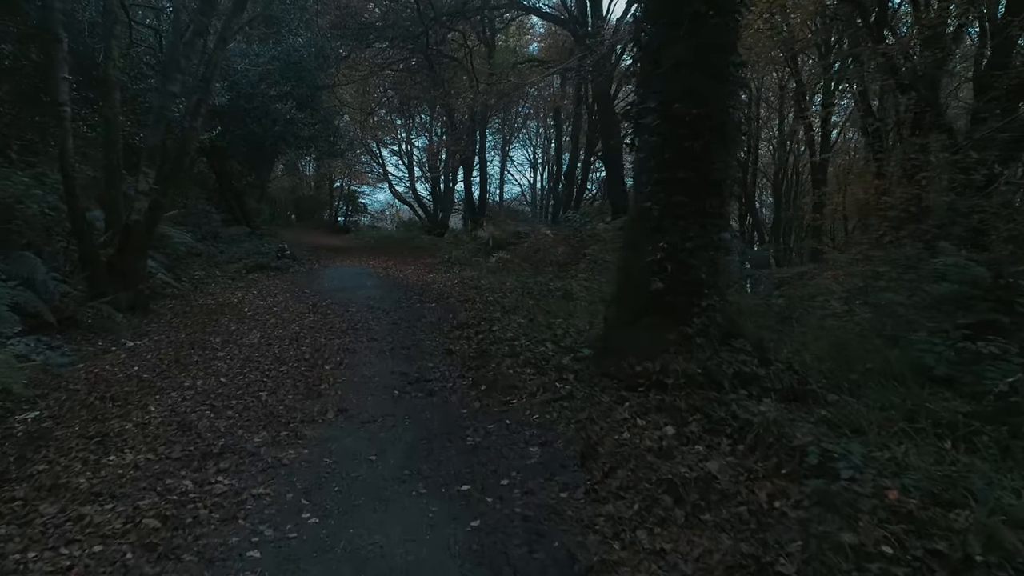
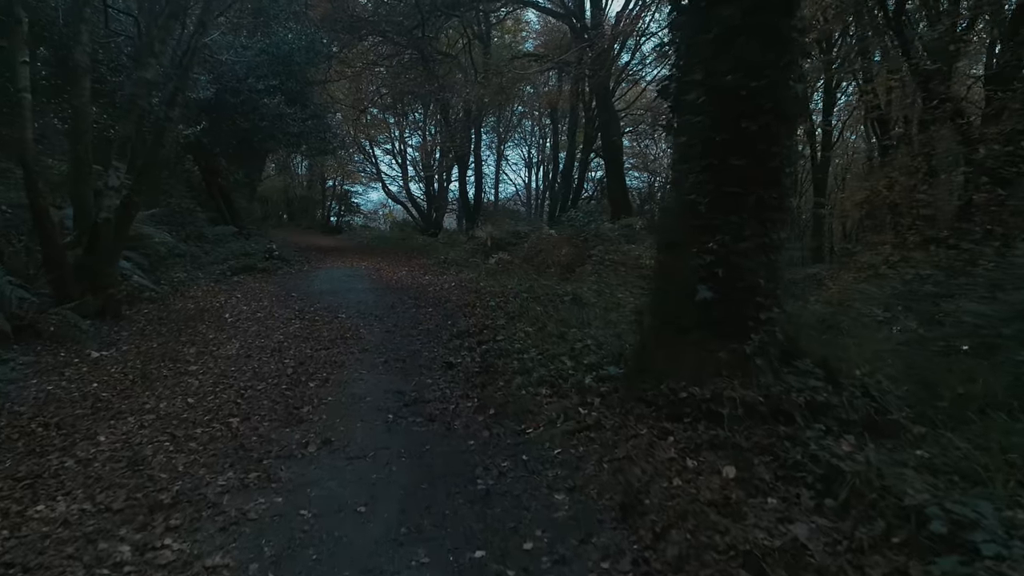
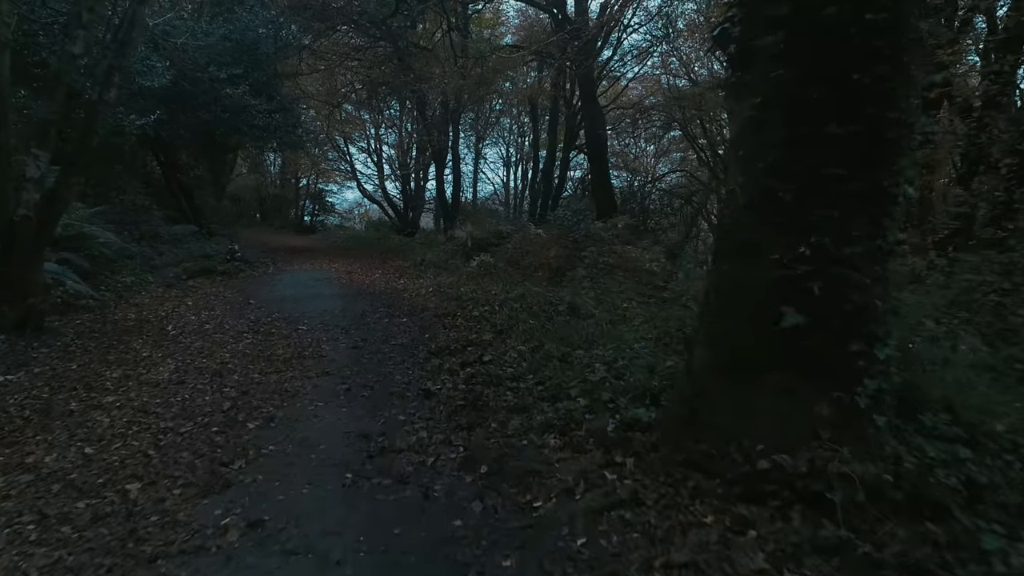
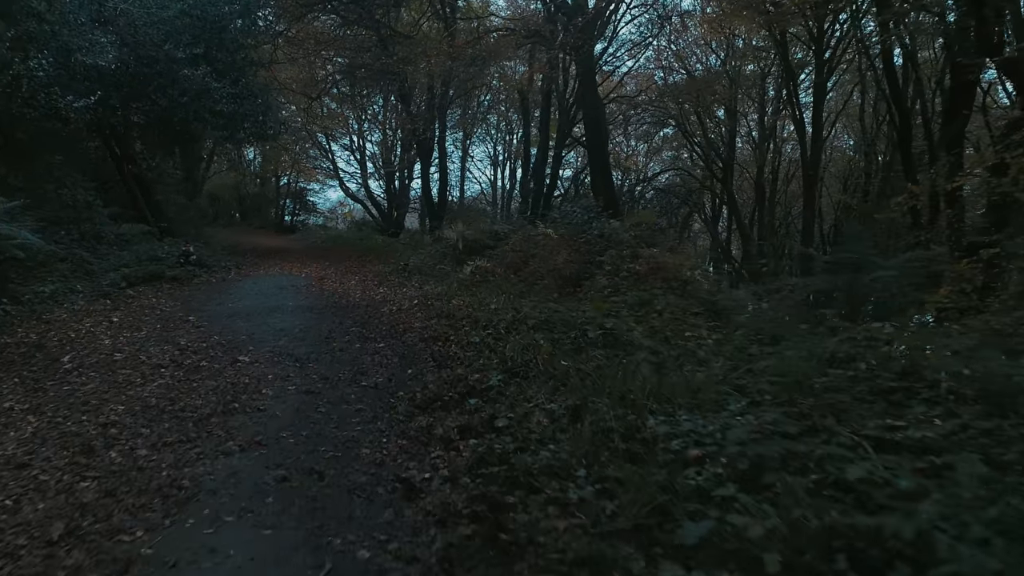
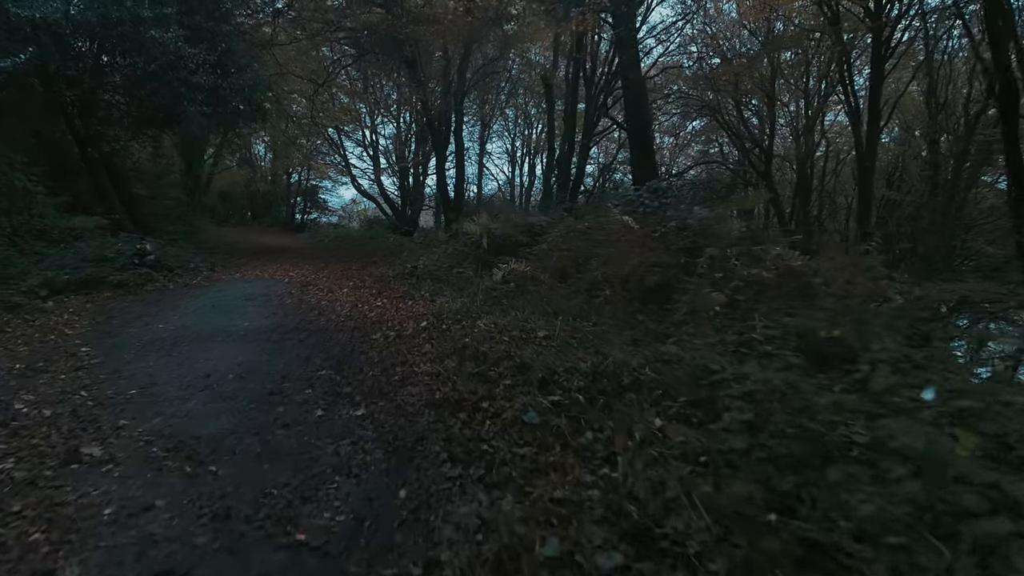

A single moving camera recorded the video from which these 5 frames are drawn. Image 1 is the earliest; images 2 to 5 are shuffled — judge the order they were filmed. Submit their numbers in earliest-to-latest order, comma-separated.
2, 3, 4, 5
